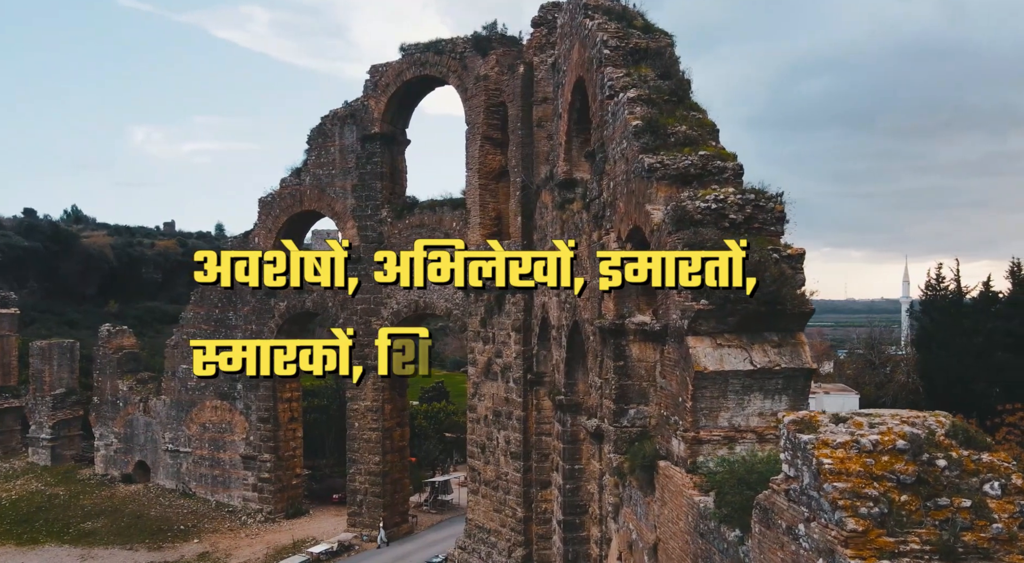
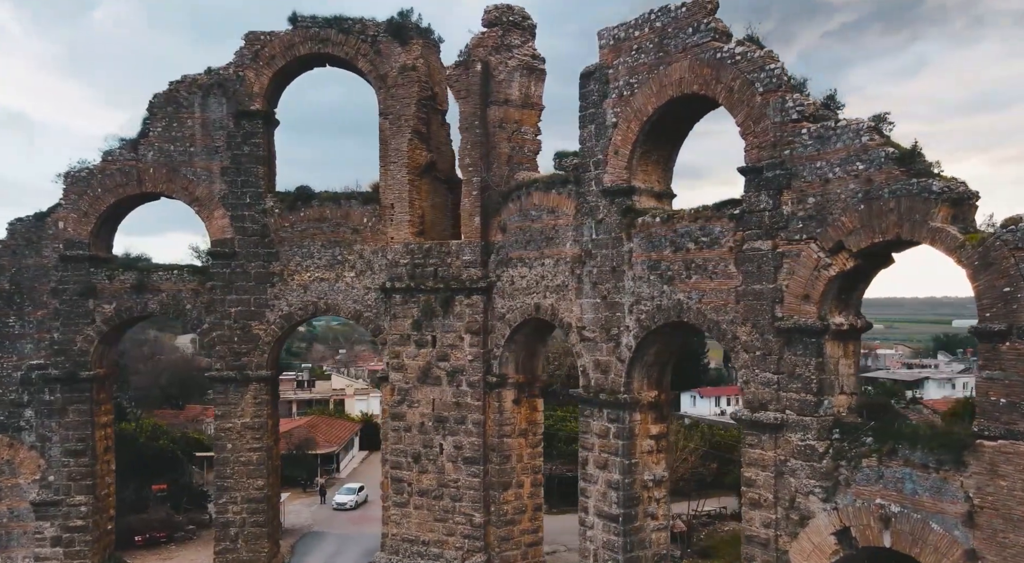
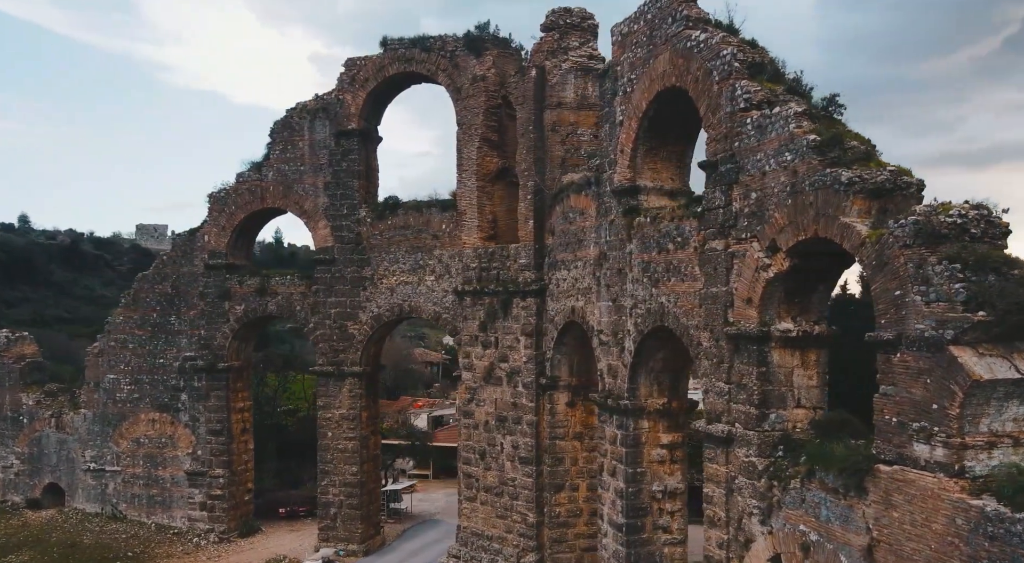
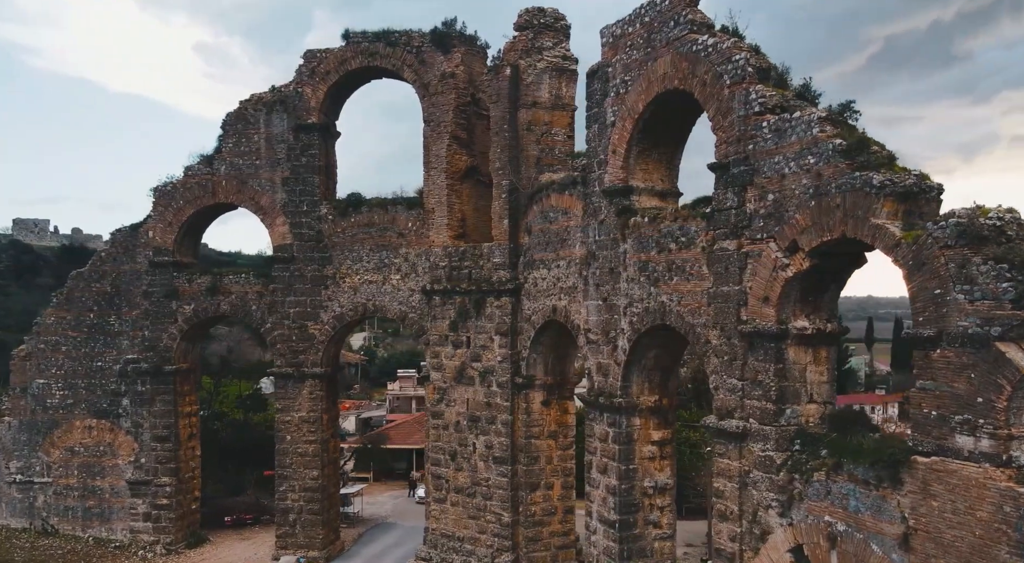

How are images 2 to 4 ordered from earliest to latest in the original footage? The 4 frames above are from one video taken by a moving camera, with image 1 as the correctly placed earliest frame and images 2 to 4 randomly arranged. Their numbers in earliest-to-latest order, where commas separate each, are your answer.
3, 4, 2
